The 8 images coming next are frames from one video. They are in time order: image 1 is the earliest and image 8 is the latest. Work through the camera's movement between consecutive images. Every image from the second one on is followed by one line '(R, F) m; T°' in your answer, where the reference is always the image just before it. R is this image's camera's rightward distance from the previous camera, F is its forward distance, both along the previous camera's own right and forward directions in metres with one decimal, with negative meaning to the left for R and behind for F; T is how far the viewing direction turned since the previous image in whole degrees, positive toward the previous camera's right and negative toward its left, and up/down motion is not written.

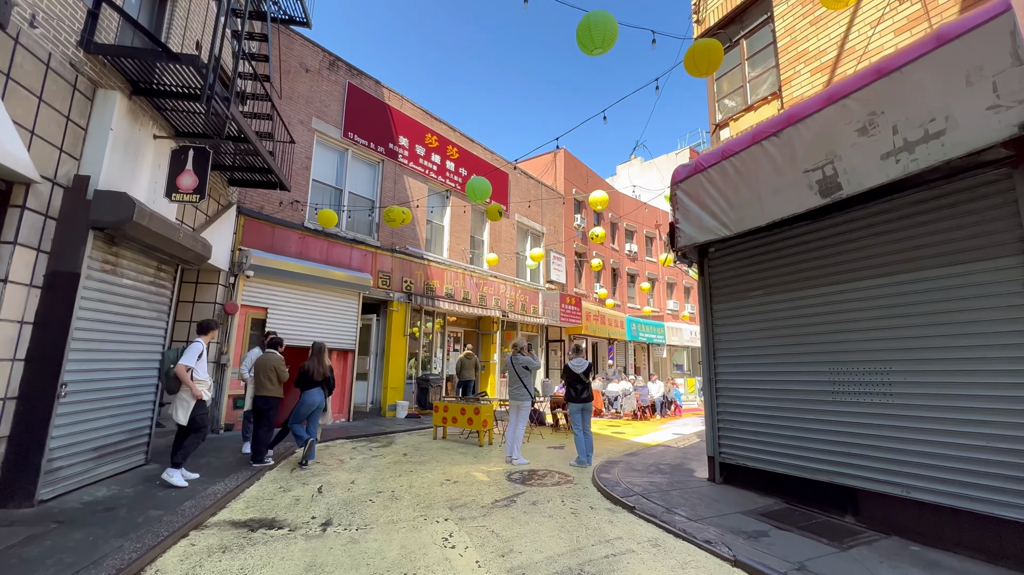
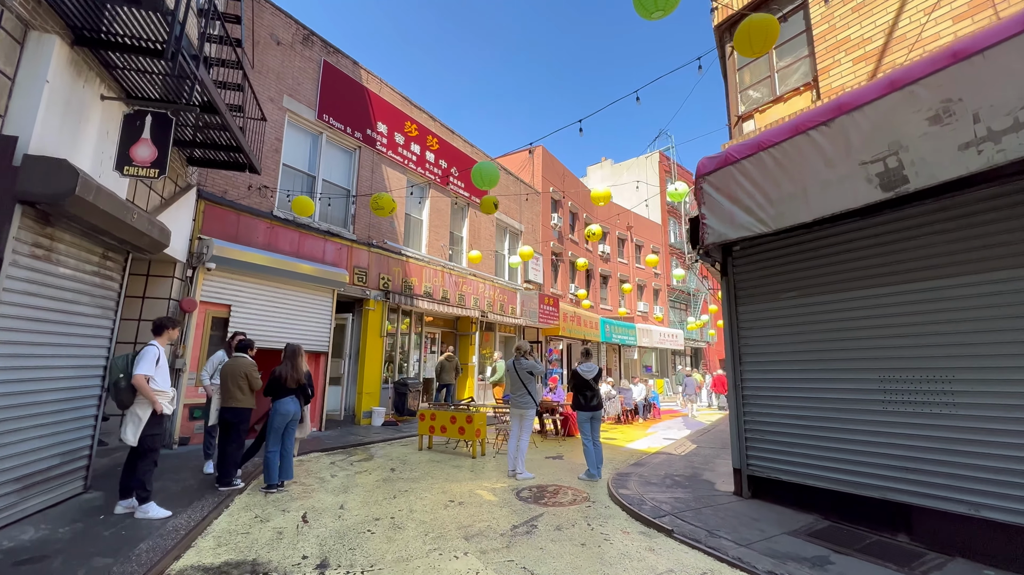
(-0.6, +0.6) m; +5°
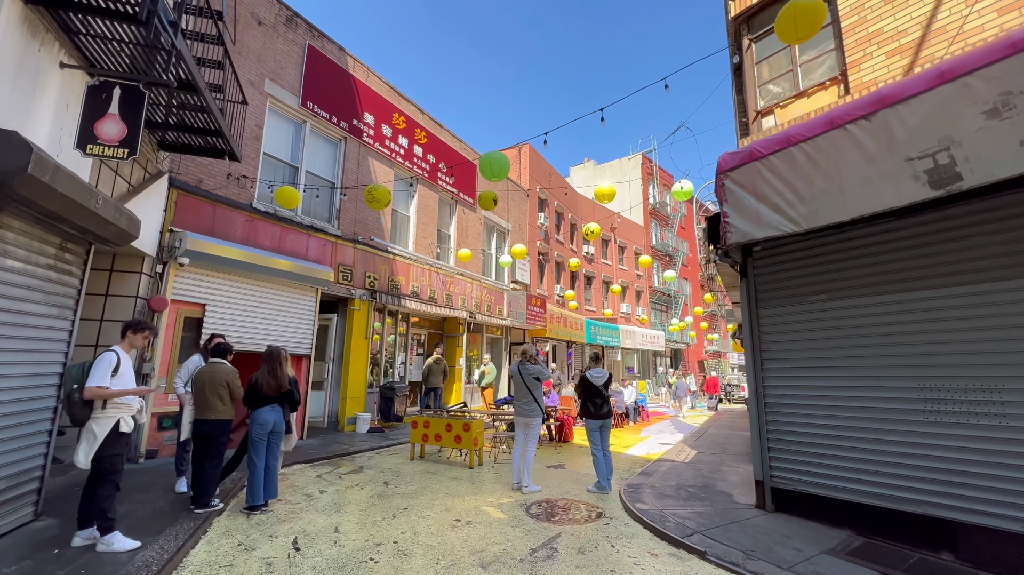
(-0.4, +0.4) m; +3°
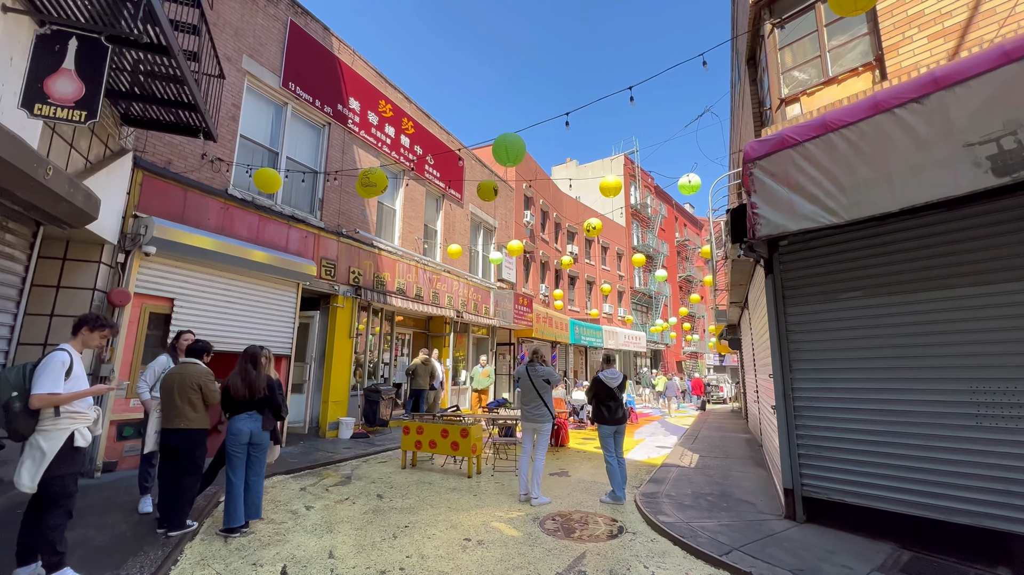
(-0.4, +0.4) m; +3°
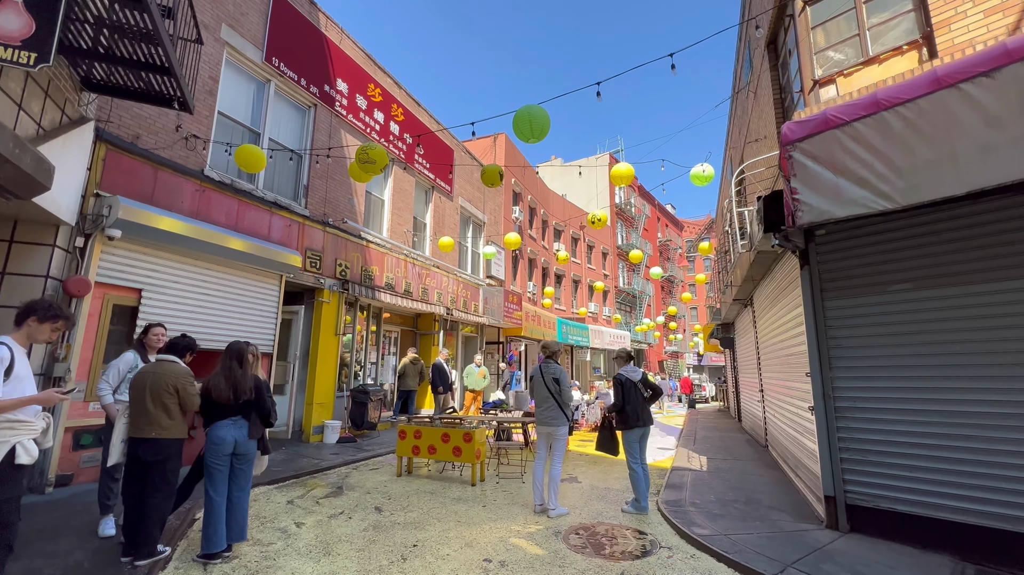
(-0.4, +0.5) m; +3°
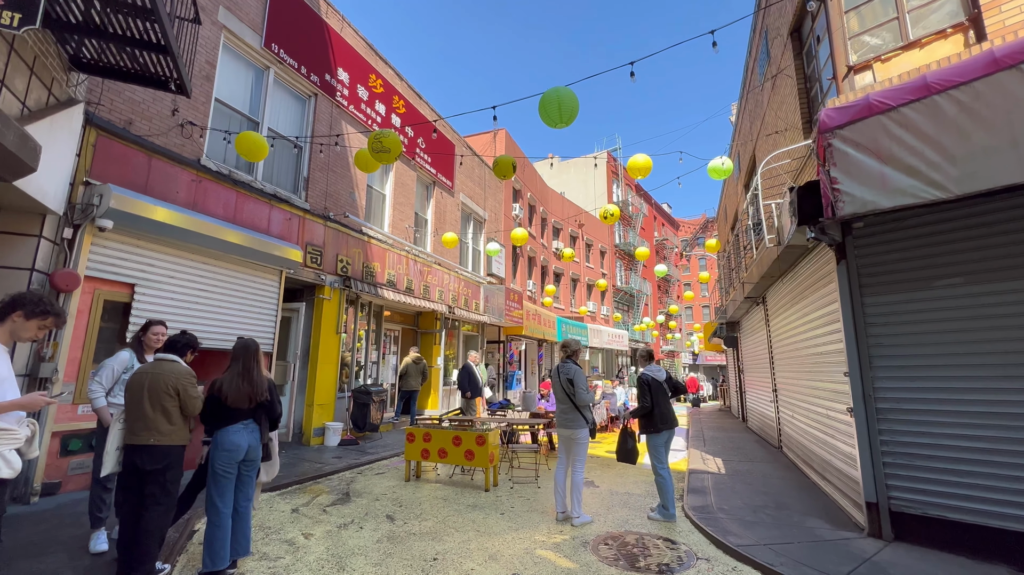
(-0.3, +0.3) m; +1°
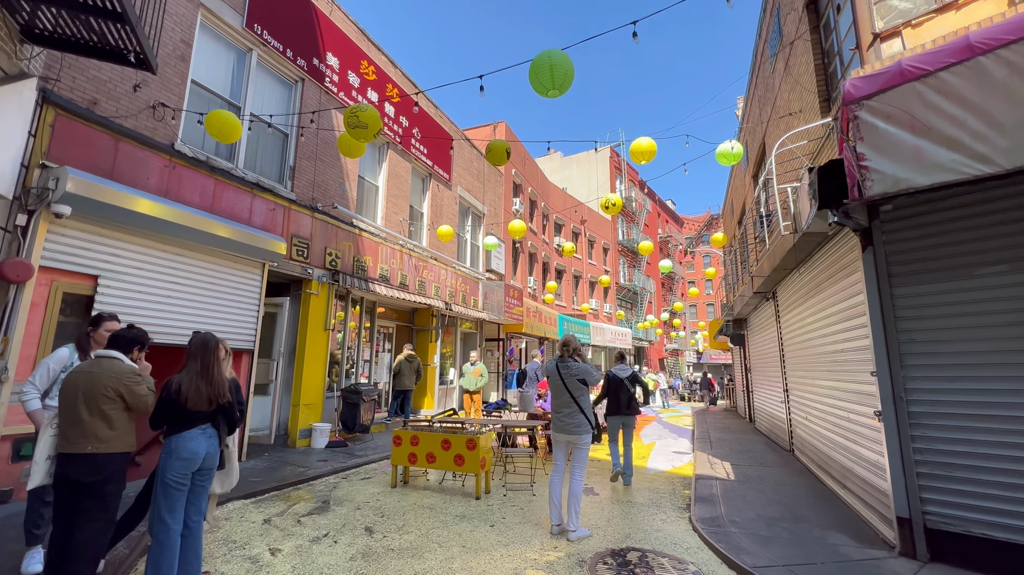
(+0.1, +0.4) m; 0°
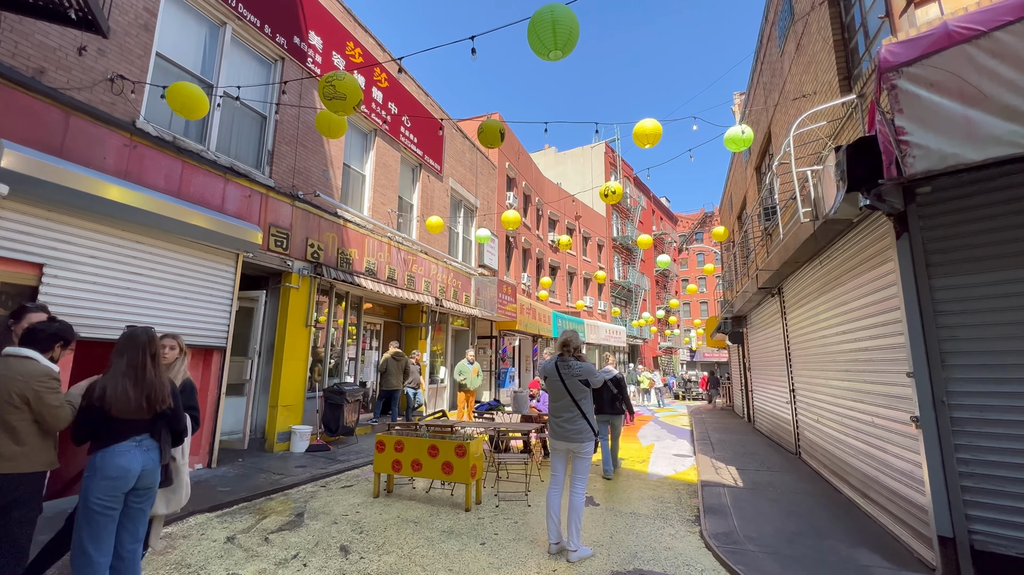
(0.0, +0.4) m; +1°
